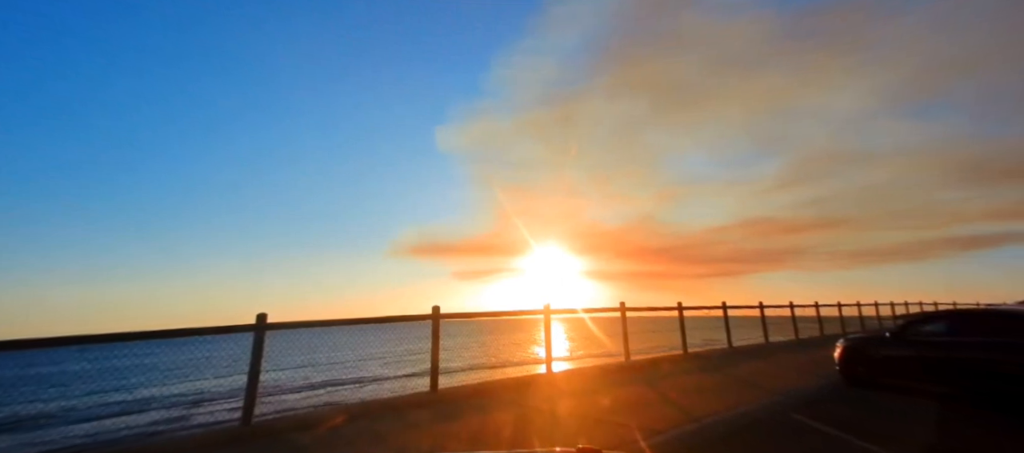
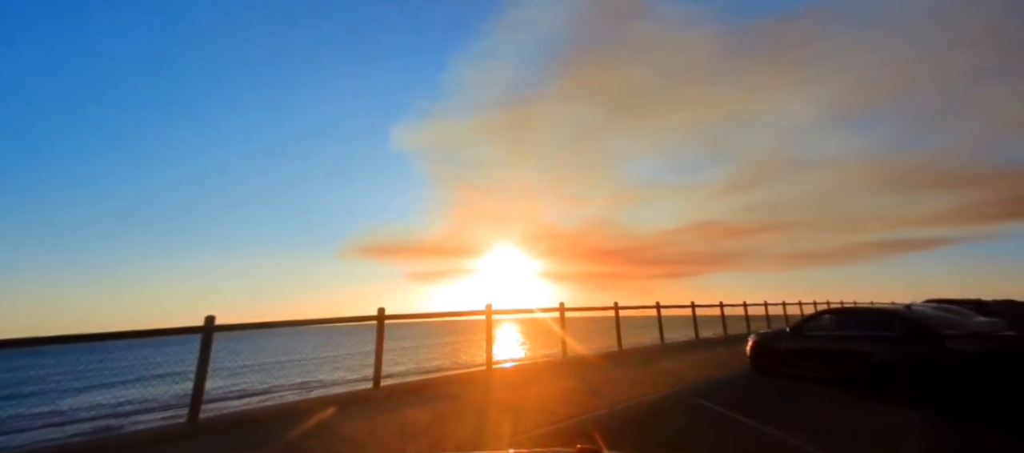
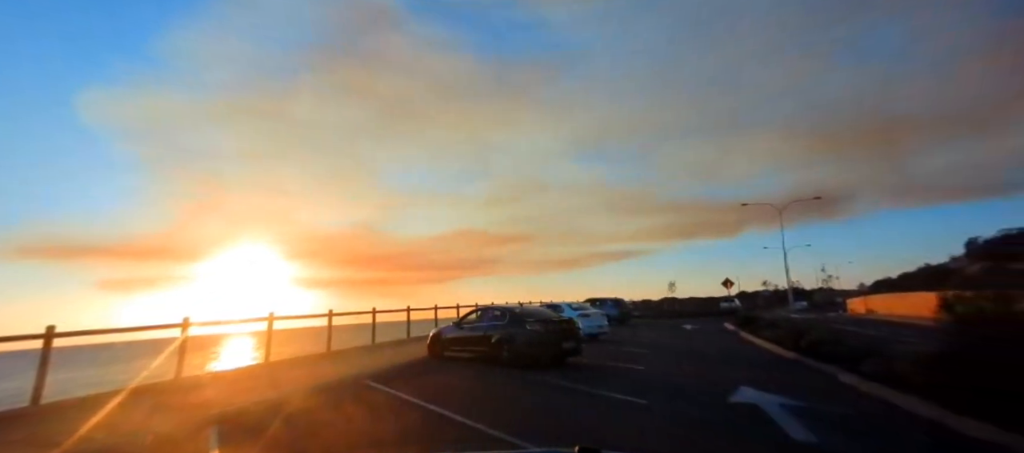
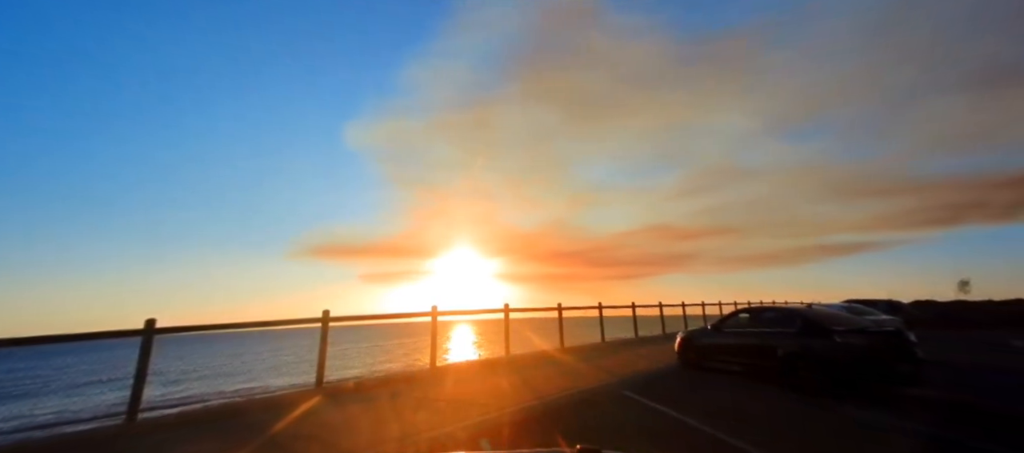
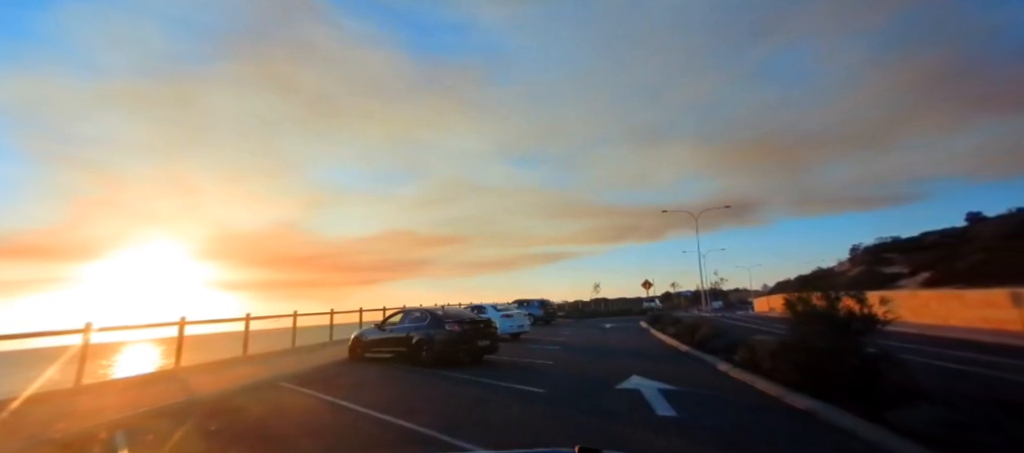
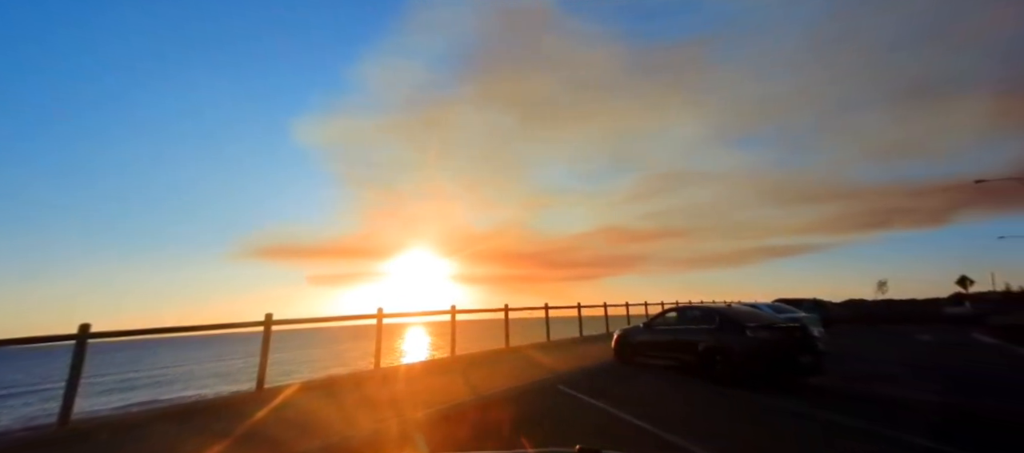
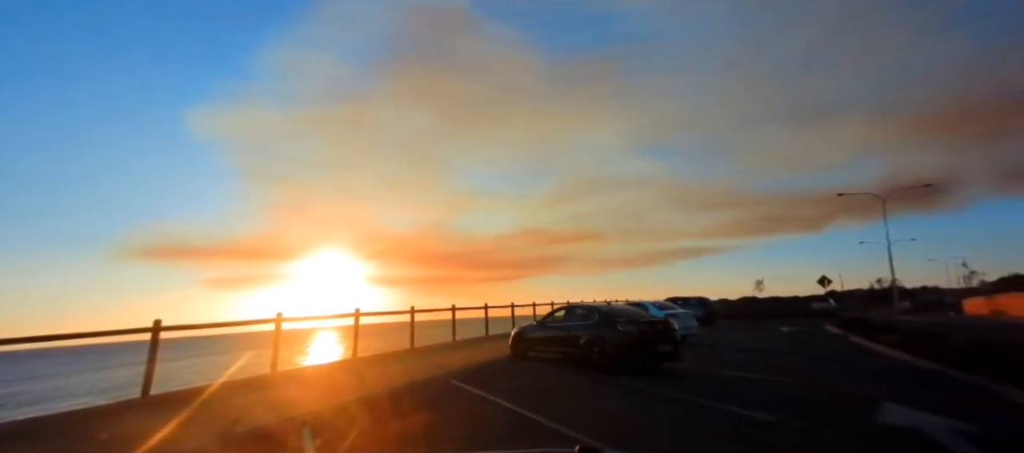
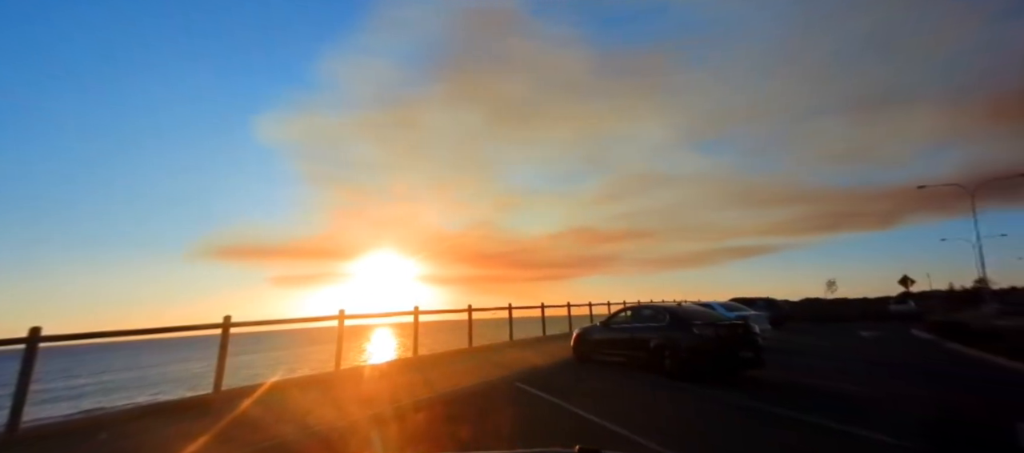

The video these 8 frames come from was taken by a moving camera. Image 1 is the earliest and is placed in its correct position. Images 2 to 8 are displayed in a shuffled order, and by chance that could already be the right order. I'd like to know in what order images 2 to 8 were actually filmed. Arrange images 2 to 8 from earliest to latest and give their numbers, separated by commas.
2, 4, 6, 8, 7, 3, 5
